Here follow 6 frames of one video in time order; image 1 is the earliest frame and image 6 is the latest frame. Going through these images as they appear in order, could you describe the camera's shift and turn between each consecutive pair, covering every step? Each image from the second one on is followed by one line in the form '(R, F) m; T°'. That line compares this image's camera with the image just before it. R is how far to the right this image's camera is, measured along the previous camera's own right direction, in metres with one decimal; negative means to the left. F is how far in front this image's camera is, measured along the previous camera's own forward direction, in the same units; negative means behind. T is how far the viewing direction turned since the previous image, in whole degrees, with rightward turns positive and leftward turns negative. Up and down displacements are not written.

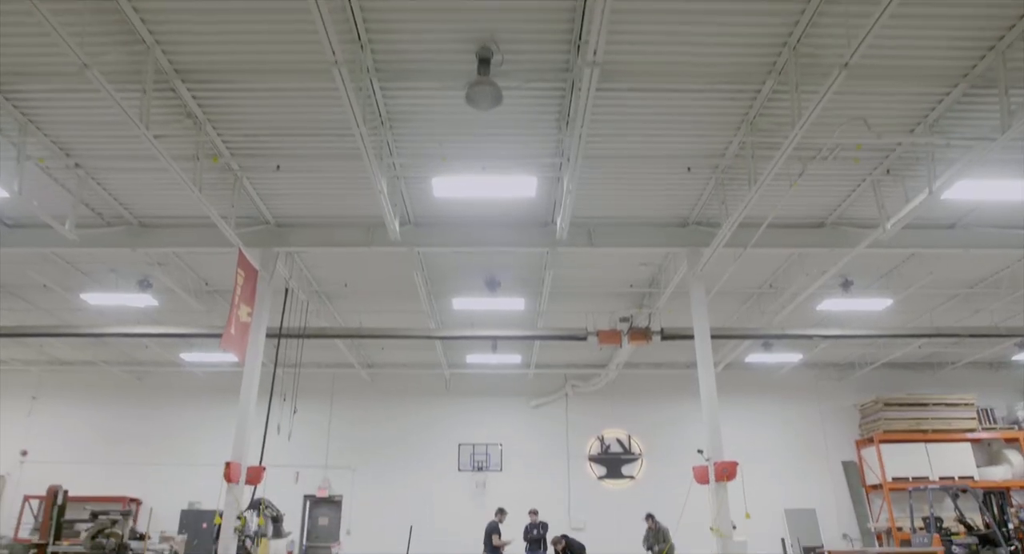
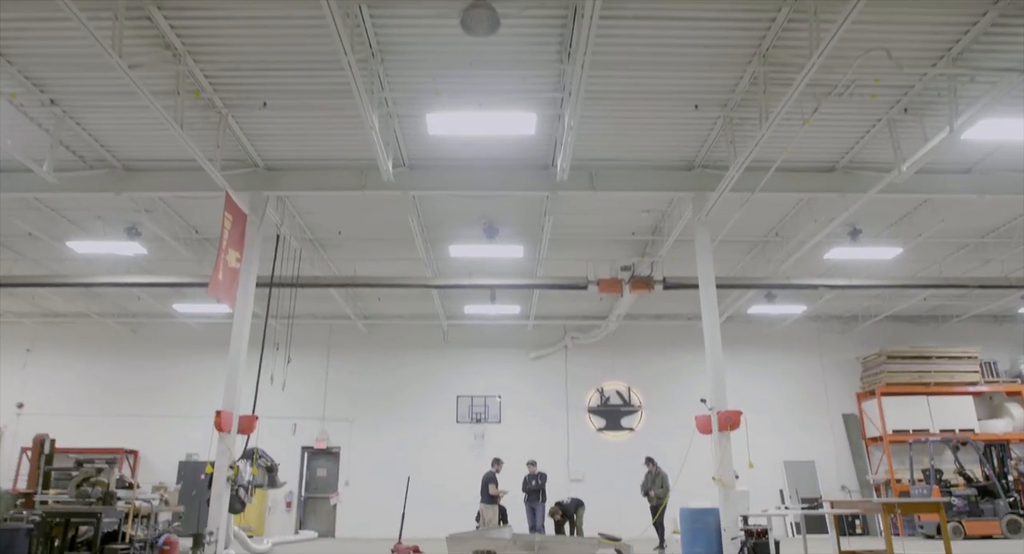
(0.0, +0.2) m; 0°
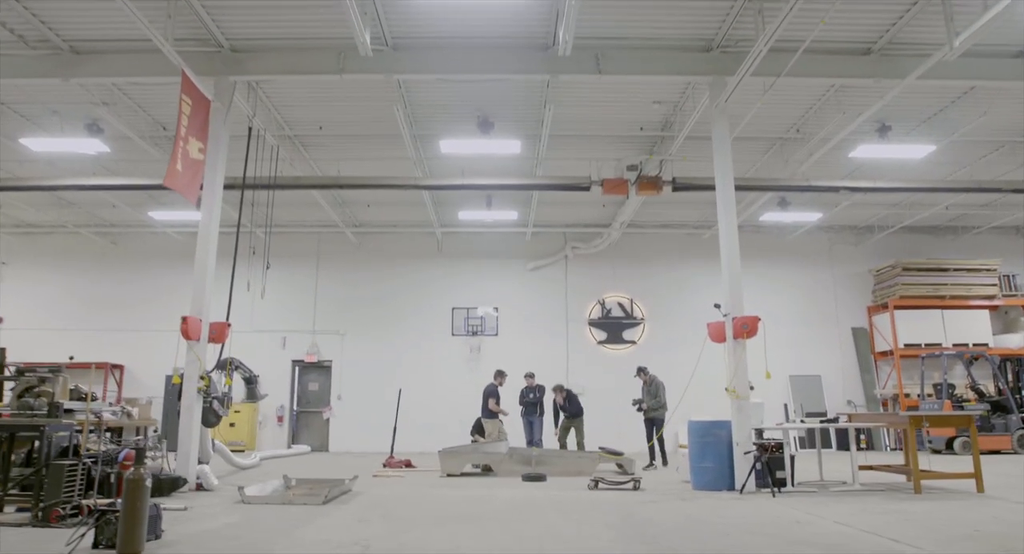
(0.0, +0.6) m; 0°
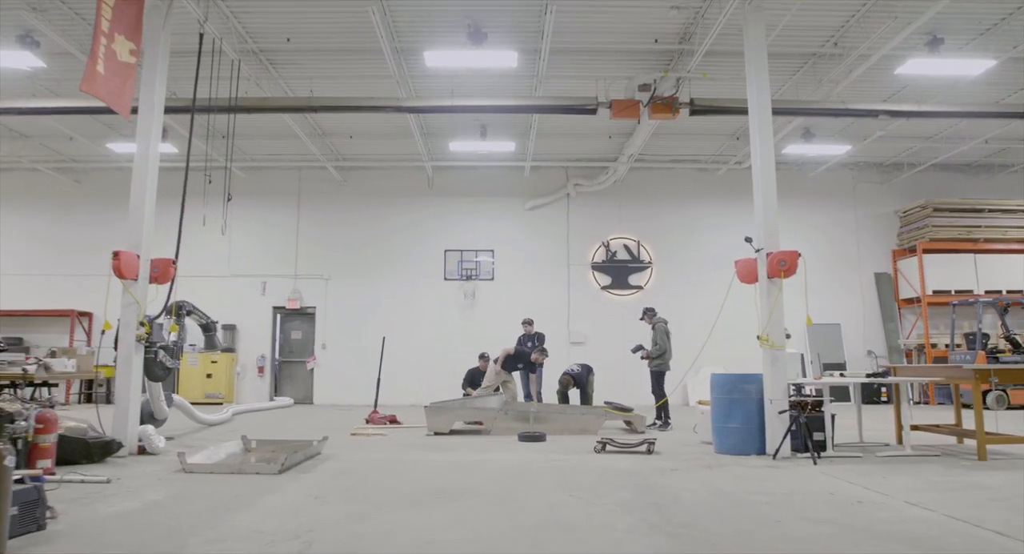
(0.0, +0.9) m; 0°
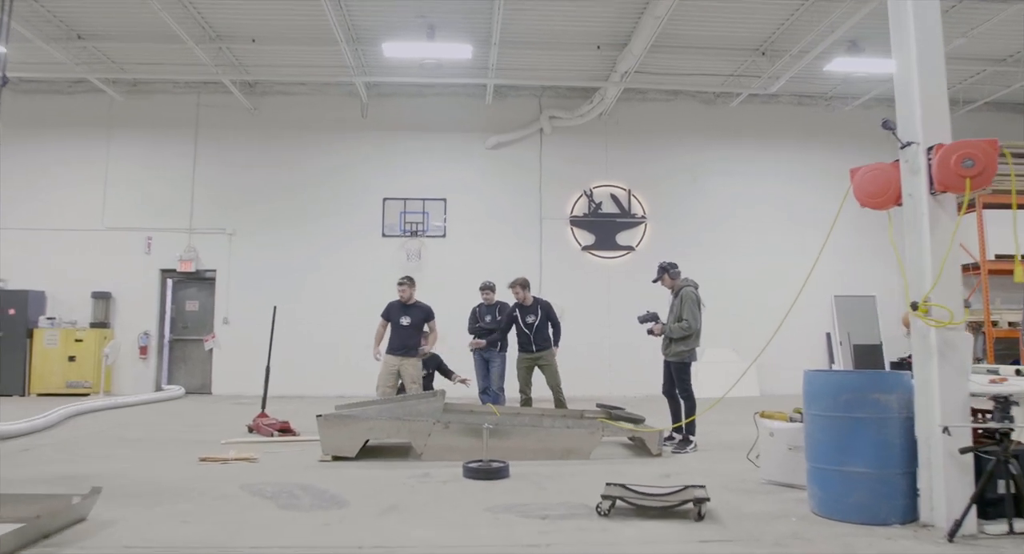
(+0.1, +2.3) m; +3°
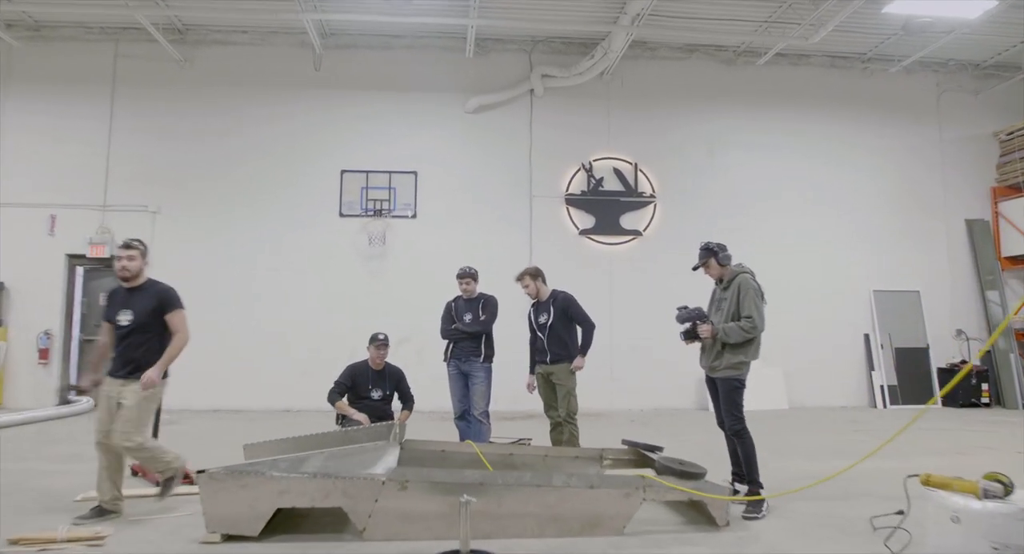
(-0.1, +1.4) m; +2°
